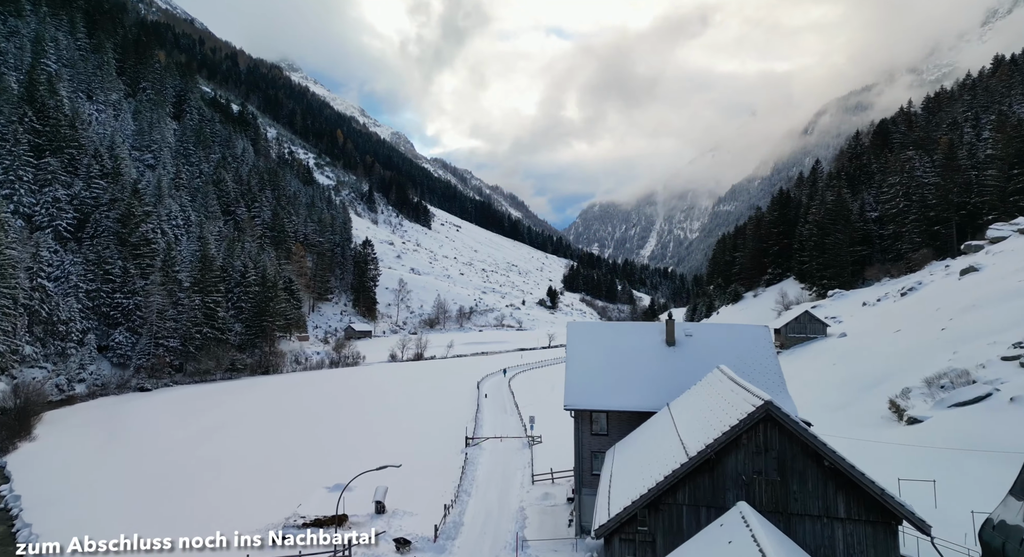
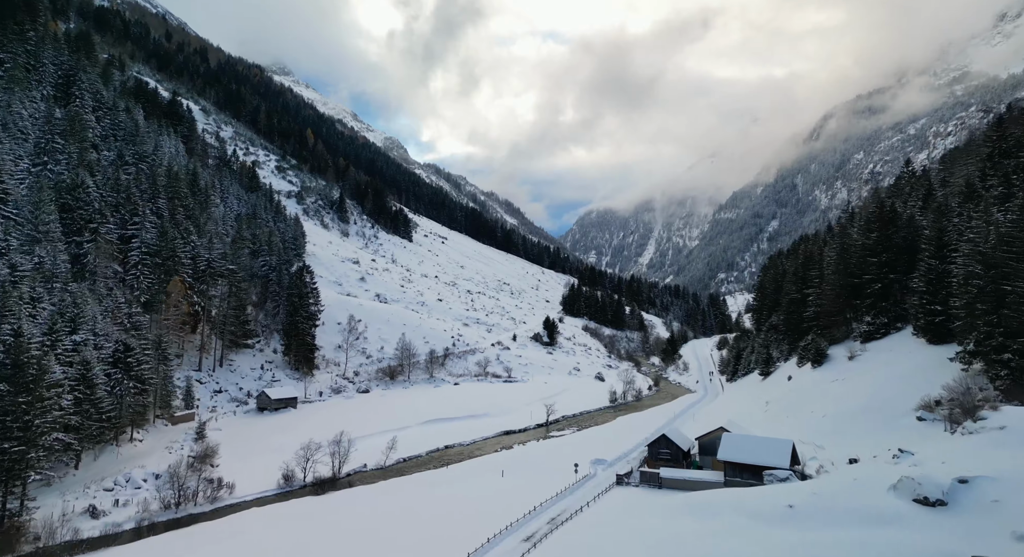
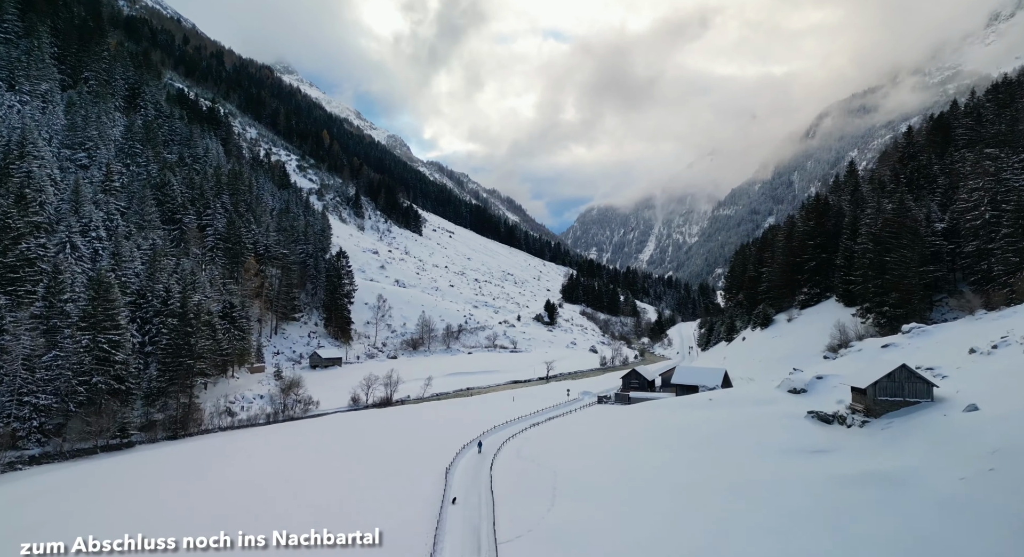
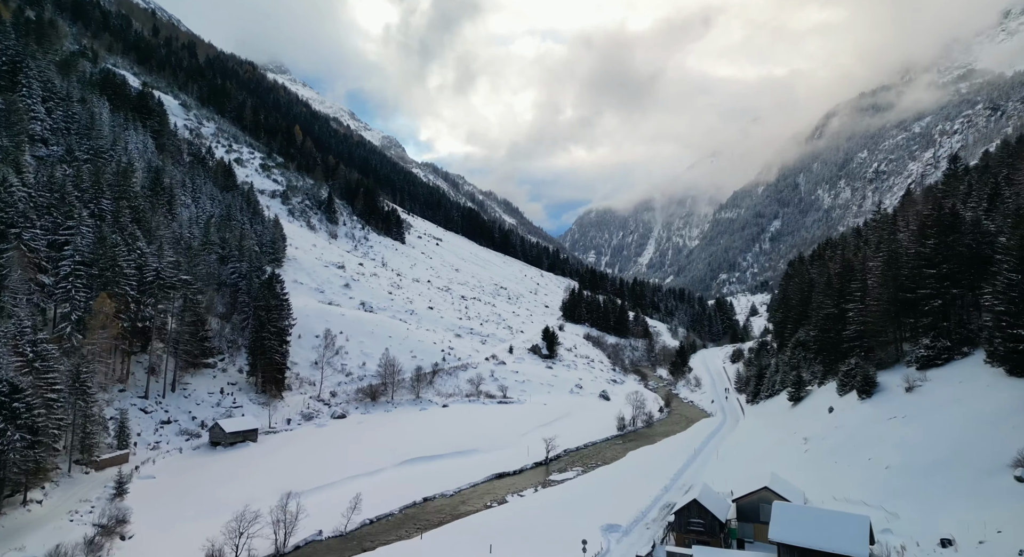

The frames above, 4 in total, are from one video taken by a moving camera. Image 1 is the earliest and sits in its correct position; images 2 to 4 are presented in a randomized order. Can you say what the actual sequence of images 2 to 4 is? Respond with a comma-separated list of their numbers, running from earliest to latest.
3, 2, 4
